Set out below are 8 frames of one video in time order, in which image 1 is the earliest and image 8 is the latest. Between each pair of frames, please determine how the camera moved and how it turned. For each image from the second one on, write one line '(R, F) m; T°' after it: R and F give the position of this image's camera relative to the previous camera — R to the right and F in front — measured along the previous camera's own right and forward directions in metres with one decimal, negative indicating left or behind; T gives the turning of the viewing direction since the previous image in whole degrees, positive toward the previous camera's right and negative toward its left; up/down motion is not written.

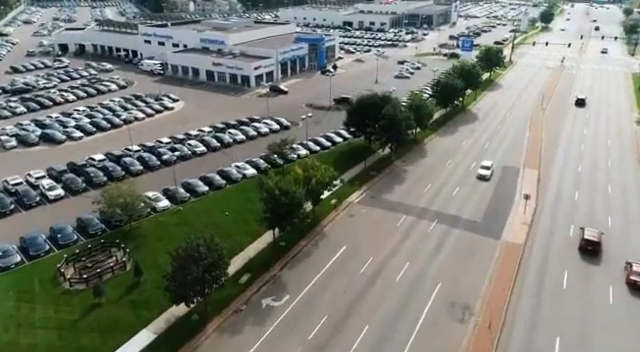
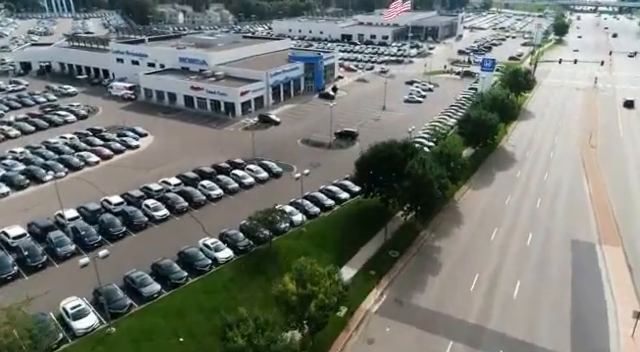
(-0.2, +11.7) m; 0°
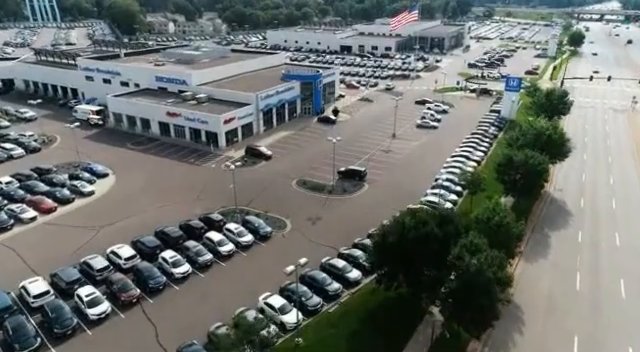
(-0.2, +10.1) m; 0°
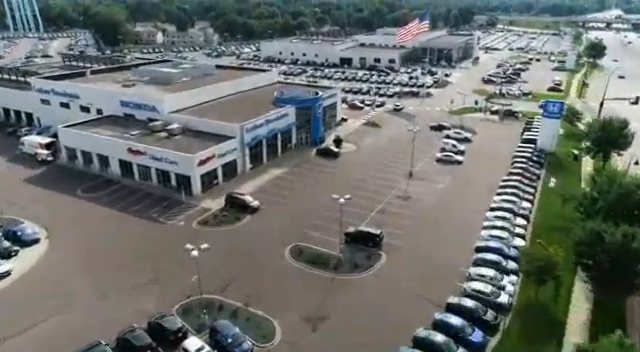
(-0.3, +11.1) m; 0°
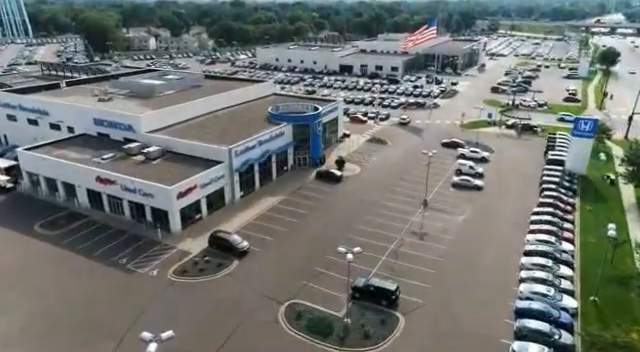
(-0.2, +6.3) m; 0°
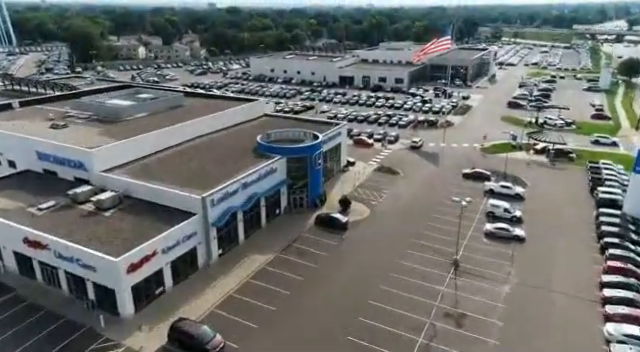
(-0.2, +9.2) m; 0°
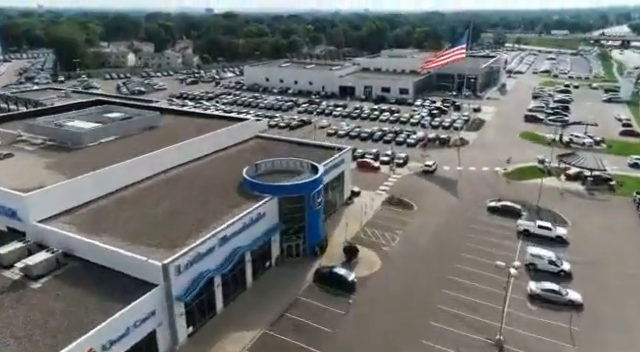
(-0.2, +7.7) m; 0°
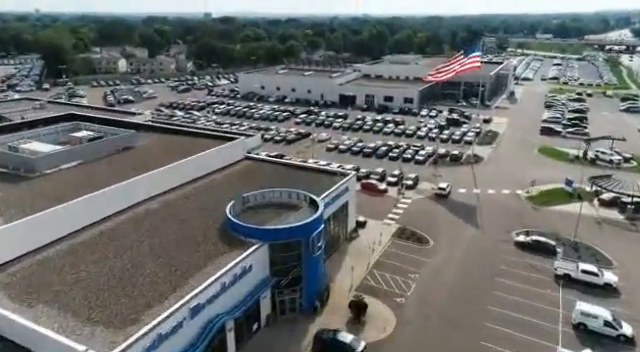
(-0.1, +6.1) m; 0°
